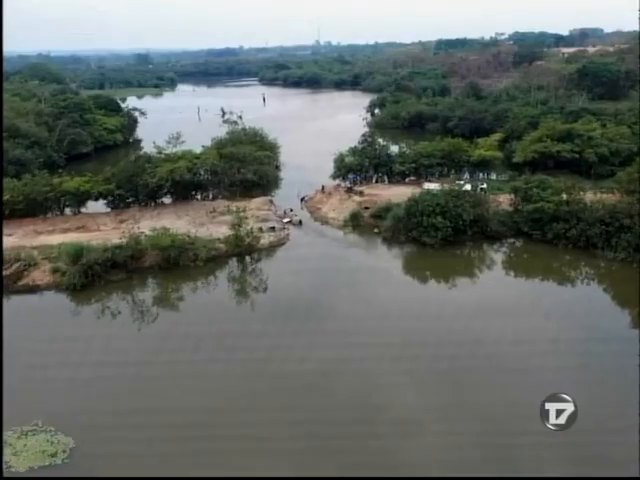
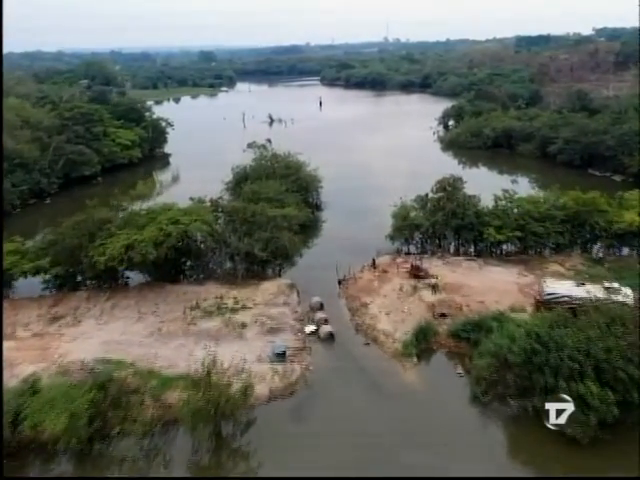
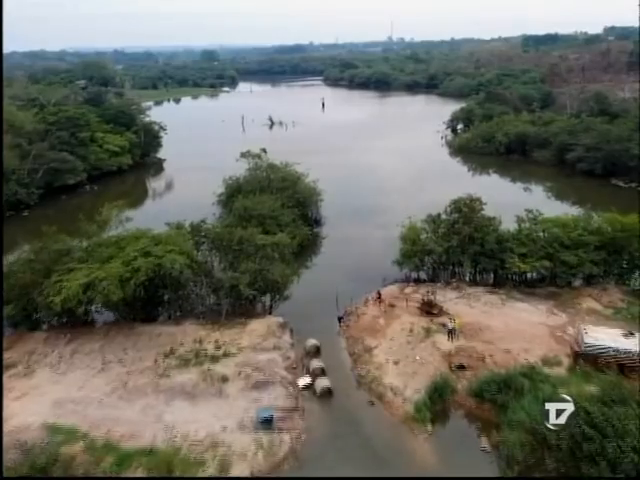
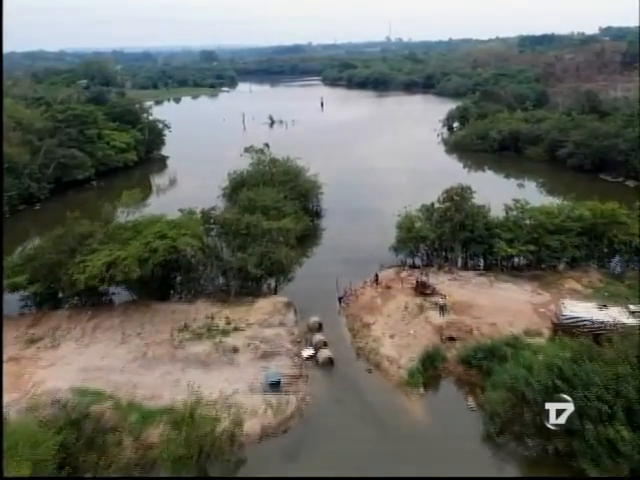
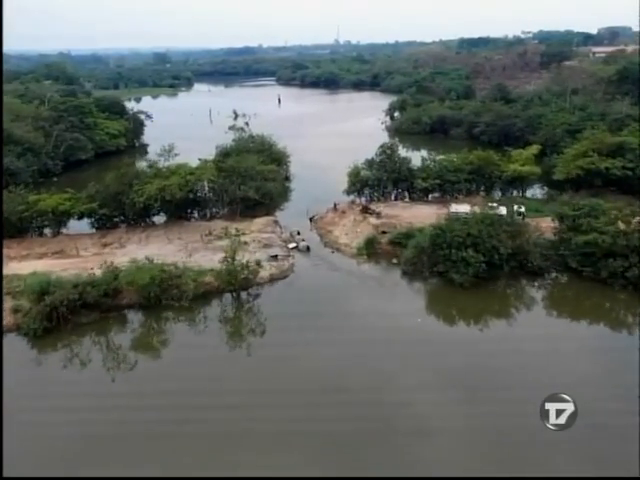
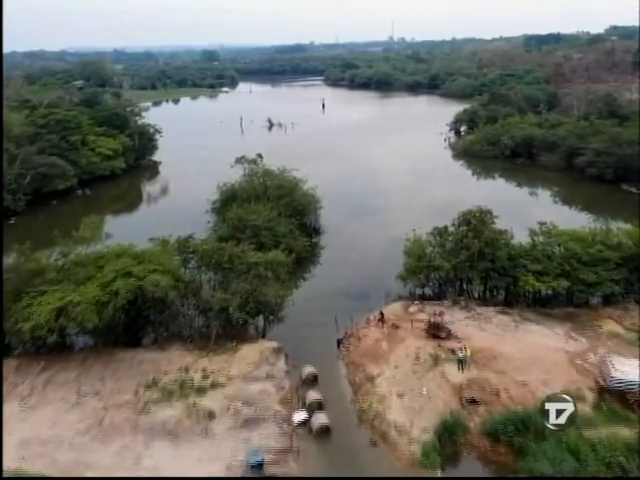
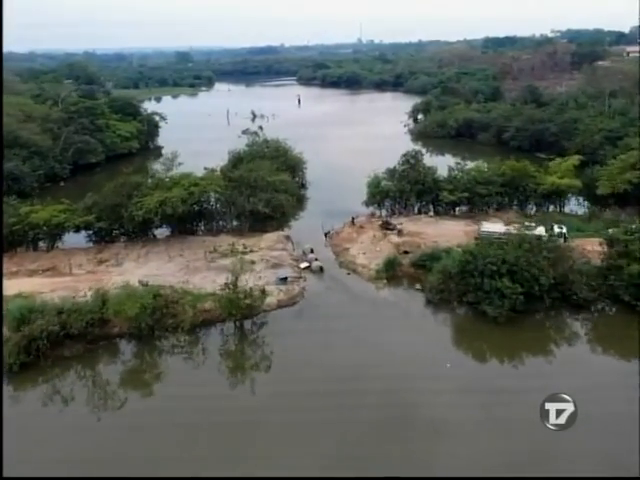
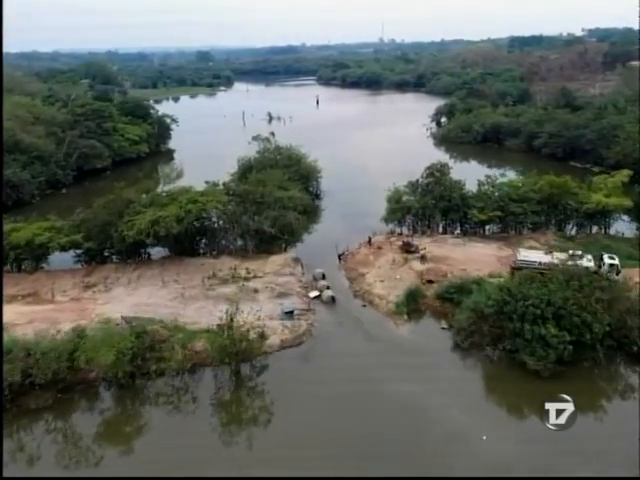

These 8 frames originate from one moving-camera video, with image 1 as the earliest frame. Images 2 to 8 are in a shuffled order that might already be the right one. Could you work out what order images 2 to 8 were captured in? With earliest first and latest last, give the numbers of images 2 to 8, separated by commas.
5, 7, 8, 2, 4, 3, 6
